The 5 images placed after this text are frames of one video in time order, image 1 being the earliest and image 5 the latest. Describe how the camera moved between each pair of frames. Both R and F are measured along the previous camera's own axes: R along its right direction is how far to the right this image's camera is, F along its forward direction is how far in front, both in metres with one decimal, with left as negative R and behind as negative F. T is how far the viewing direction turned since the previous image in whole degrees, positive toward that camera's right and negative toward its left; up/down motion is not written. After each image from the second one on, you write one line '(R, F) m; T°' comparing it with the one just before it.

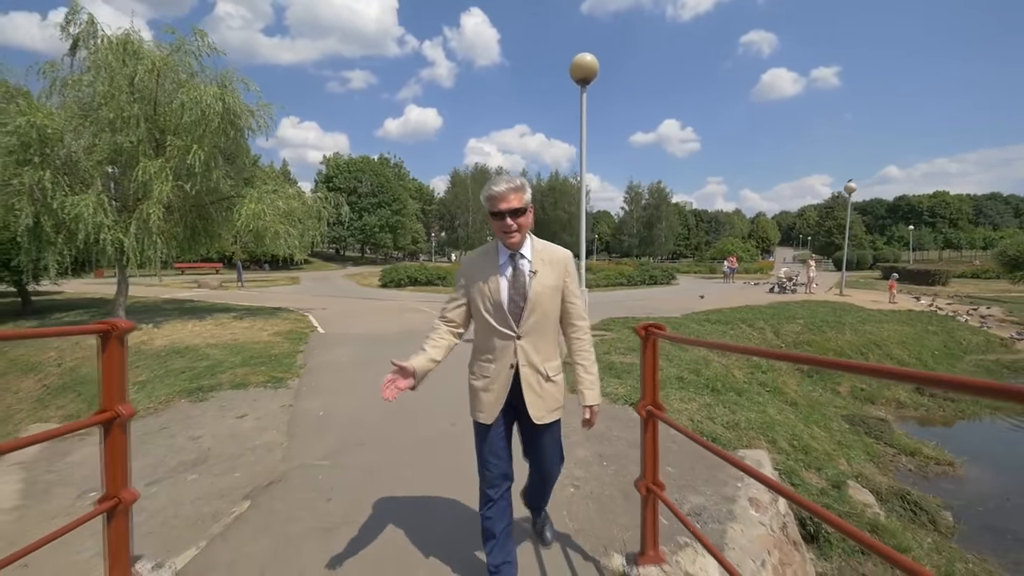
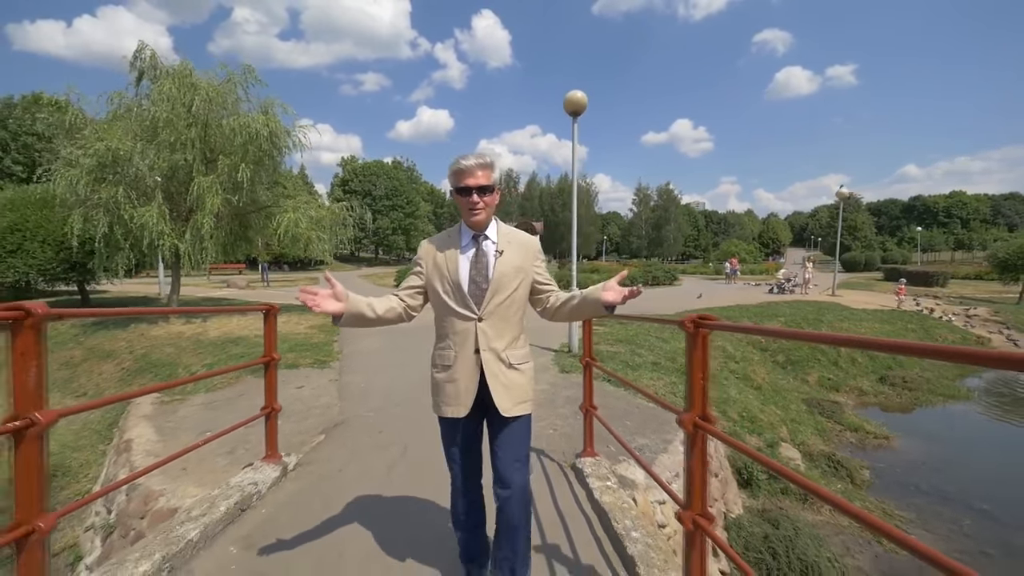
(+0.1, -1.5) m; -1°
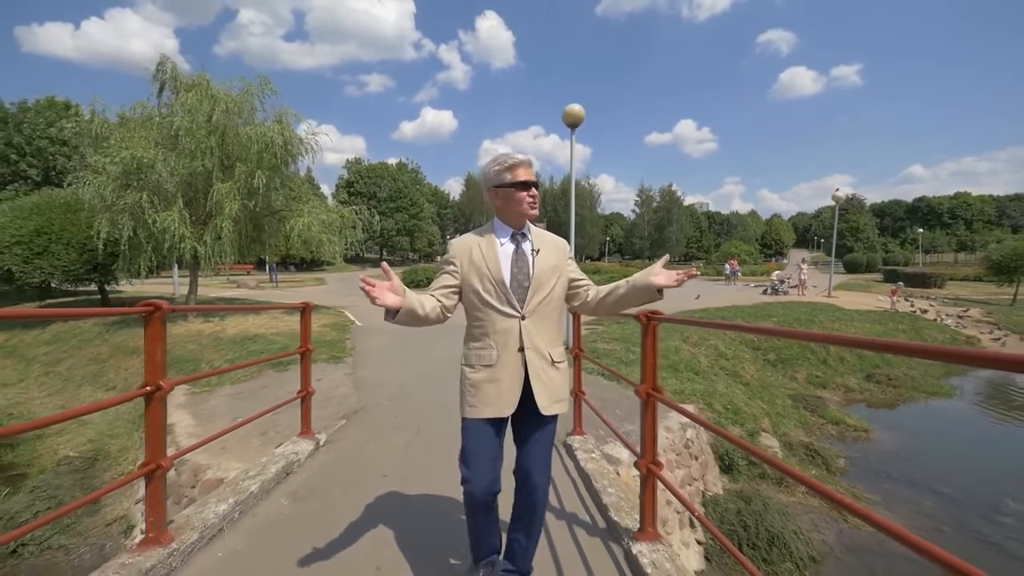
(0.0, -0.6) m; 0°
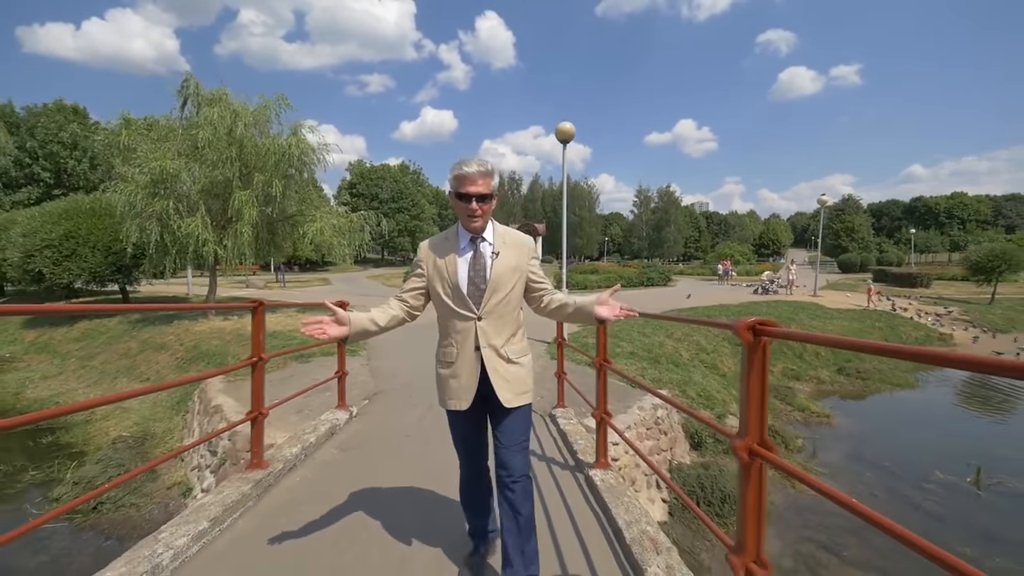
(0.0, -1.1) m; 0°
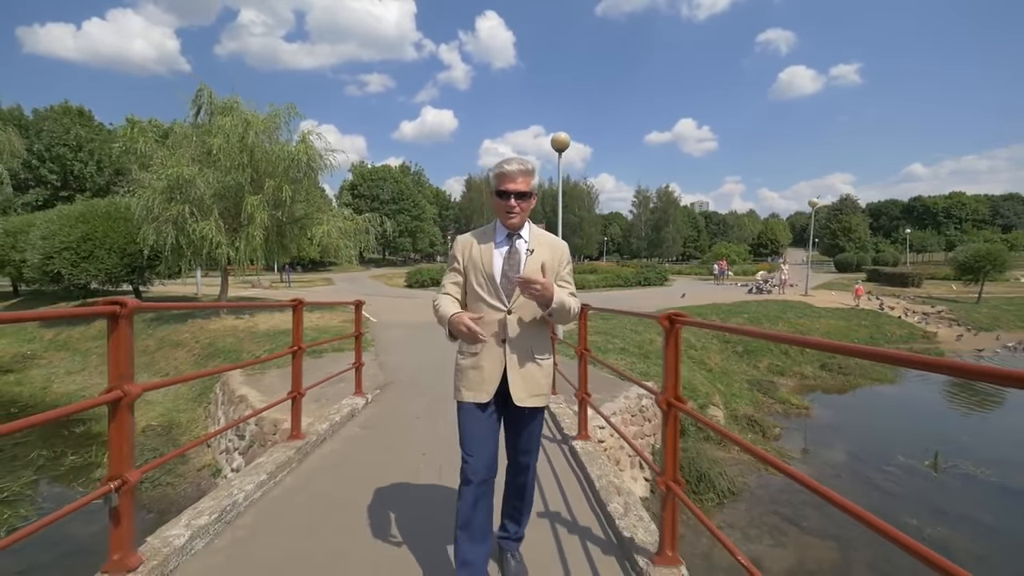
(0.0, -0.7) m; 0°
